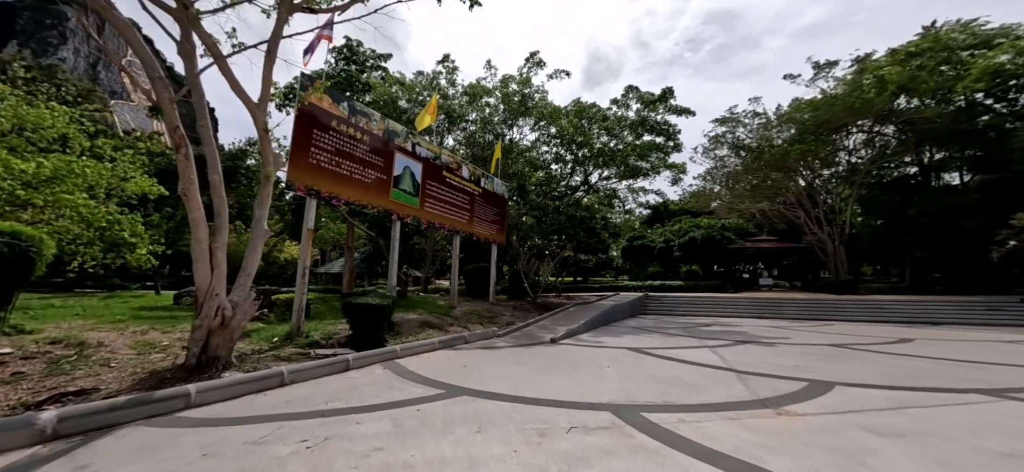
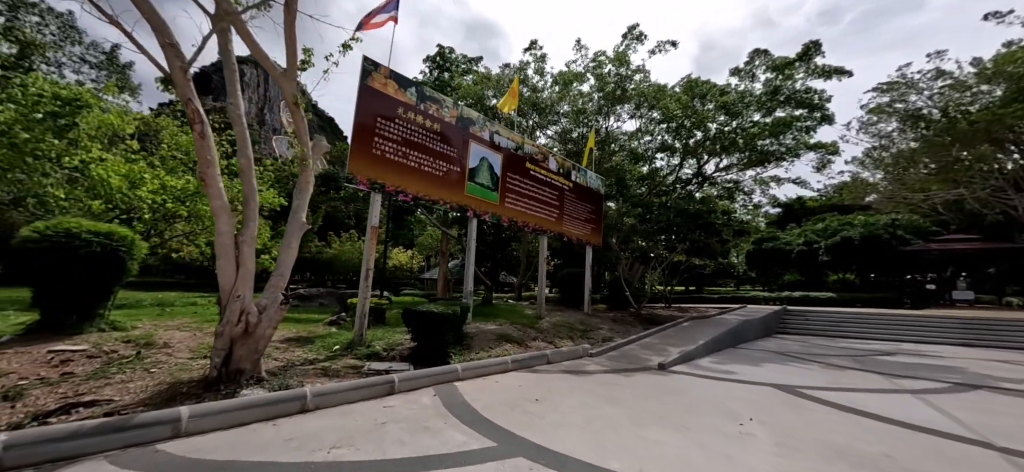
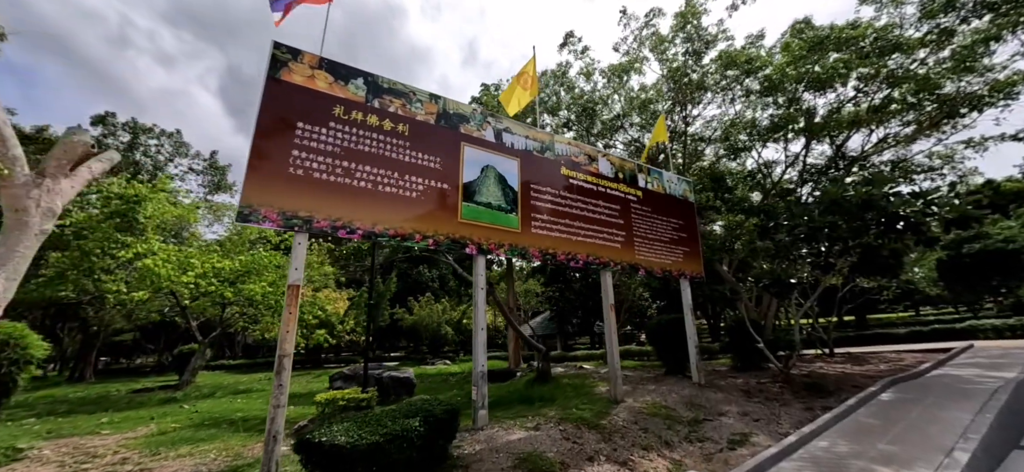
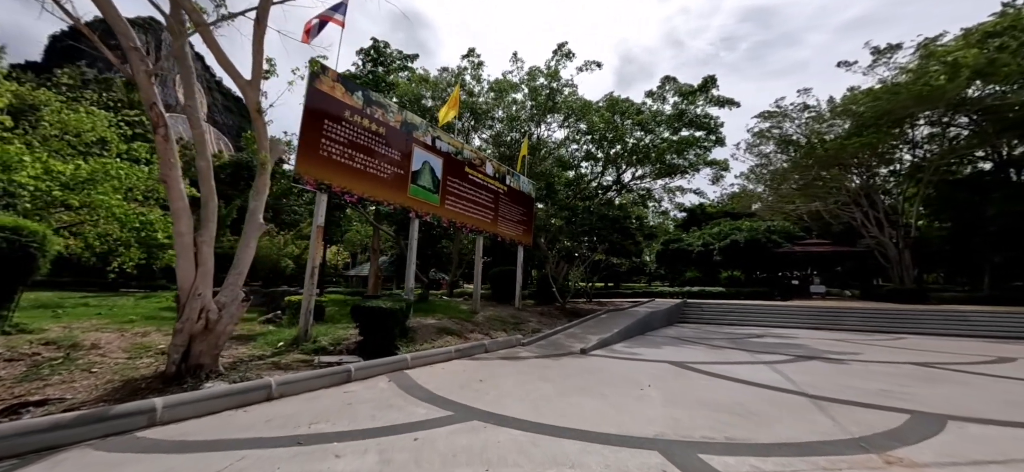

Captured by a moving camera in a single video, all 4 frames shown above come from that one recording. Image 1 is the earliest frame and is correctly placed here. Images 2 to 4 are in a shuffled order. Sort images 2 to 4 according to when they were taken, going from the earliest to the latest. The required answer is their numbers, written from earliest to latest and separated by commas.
4, 2, 3
